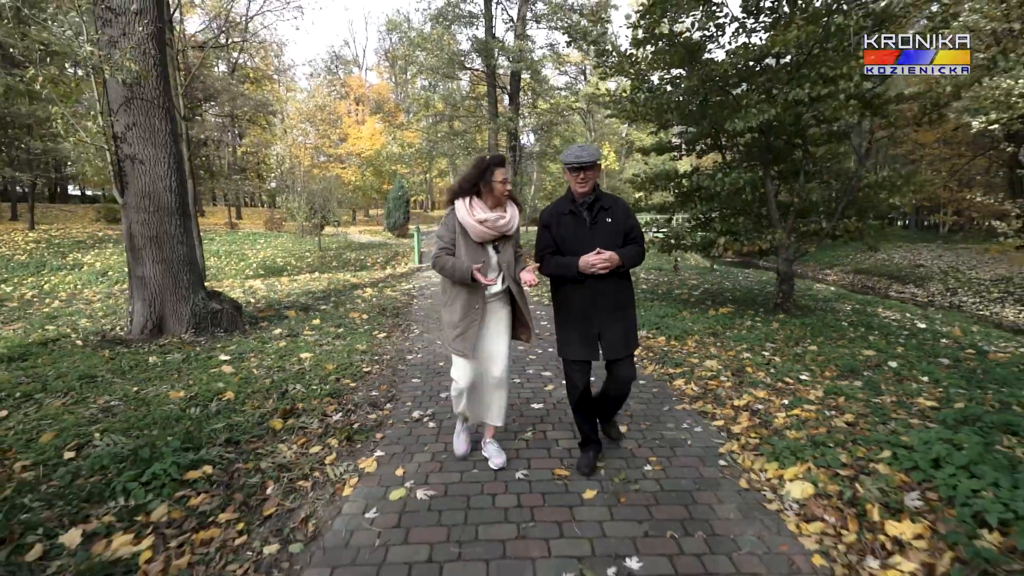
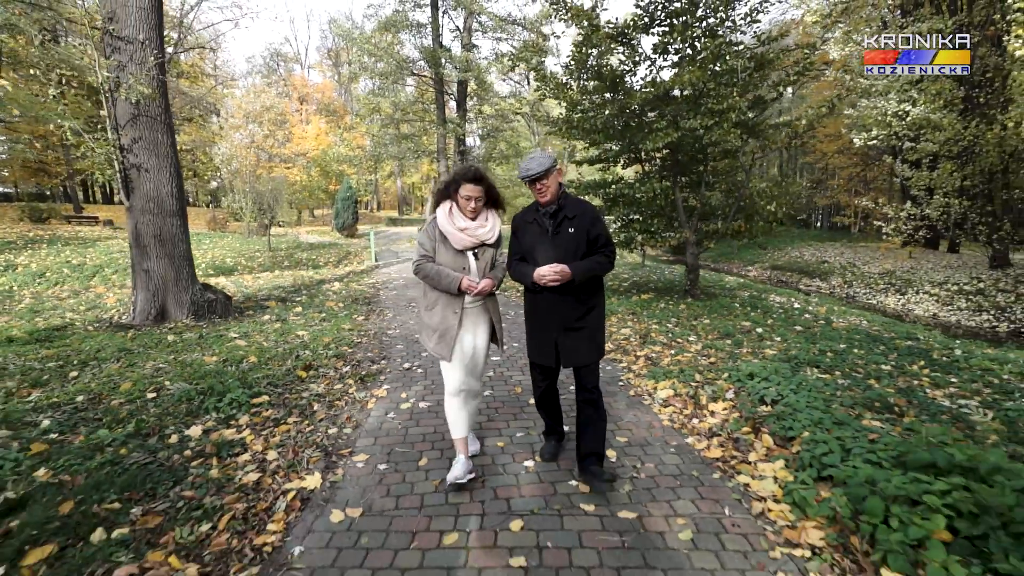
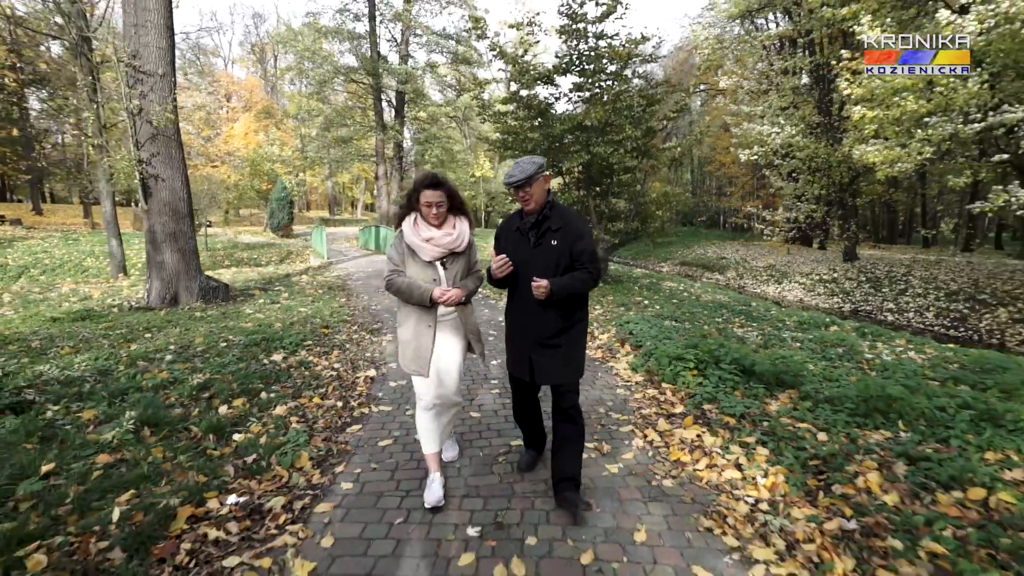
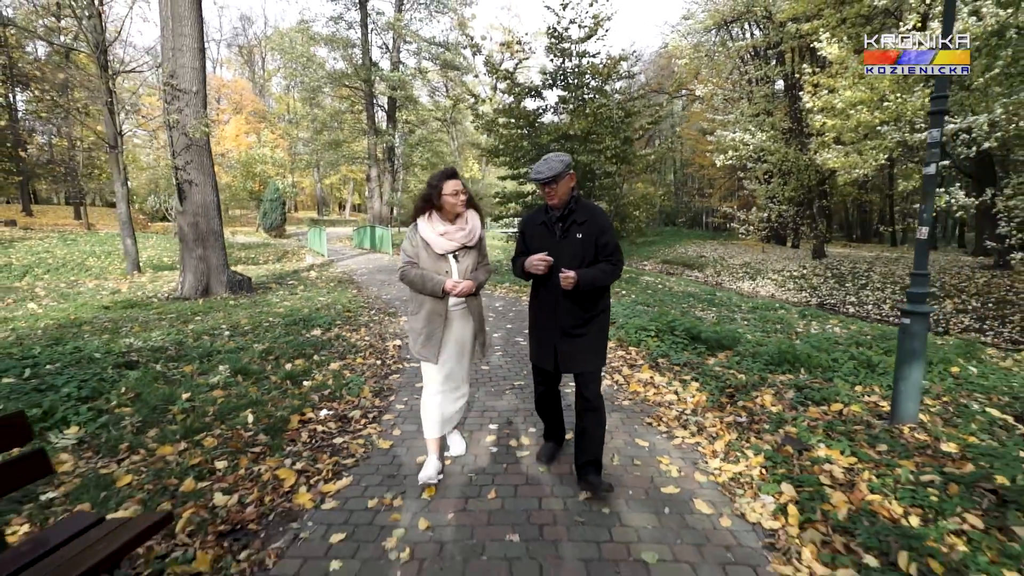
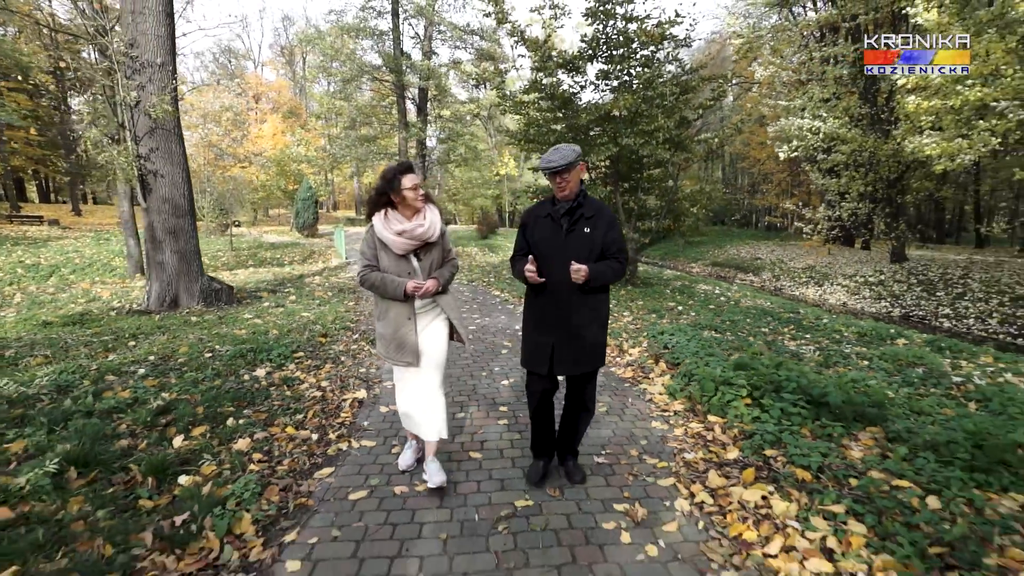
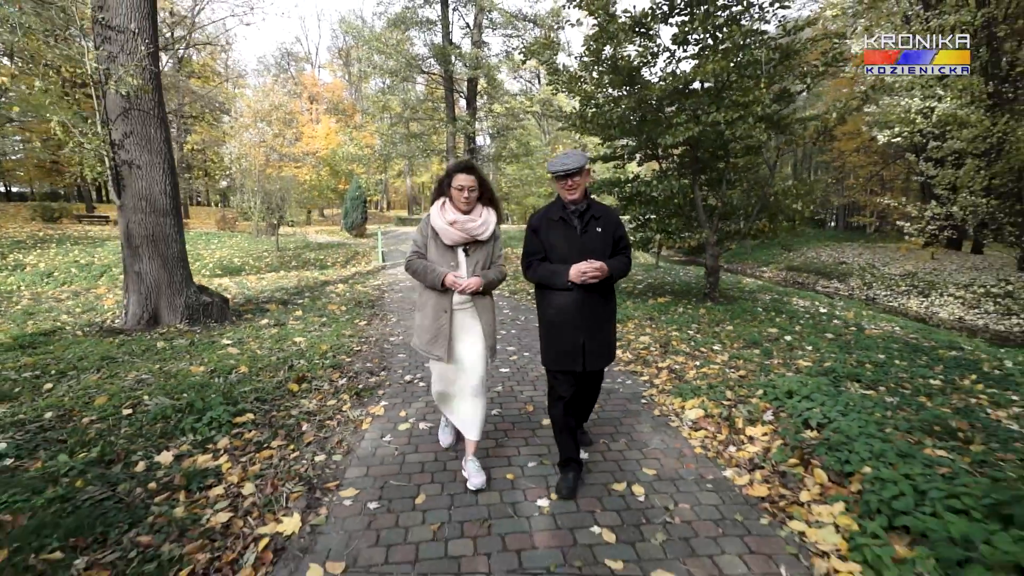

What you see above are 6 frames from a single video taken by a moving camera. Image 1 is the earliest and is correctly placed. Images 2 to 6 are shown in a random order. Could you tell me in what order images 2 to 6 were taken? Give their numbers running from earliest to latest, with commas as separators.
6, 2, 5, 3, 4
